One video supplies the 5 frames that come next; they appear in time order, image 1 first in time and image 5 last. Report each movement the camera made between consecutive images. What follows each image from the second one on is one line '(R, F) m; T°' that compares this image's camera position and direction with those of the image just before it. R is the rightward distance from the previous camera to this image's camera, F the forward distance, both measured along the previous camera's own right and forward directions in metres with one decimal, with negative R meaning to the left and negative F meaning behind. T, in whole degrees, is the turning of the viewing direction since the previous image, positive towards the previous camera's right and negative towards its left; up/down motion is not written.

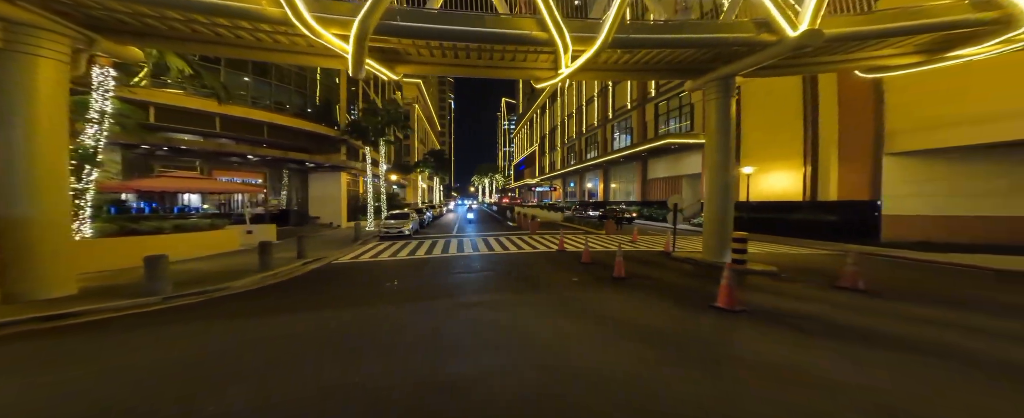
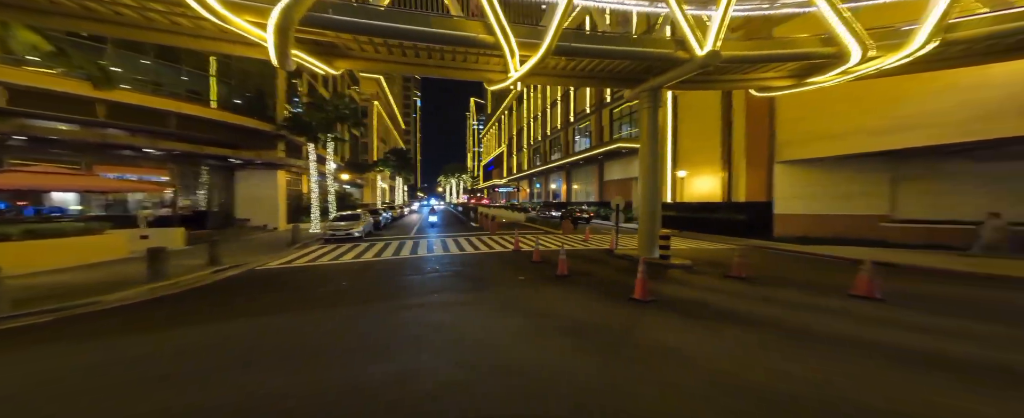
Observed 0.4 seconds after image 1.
(+1.0, -0.3) m; +8°
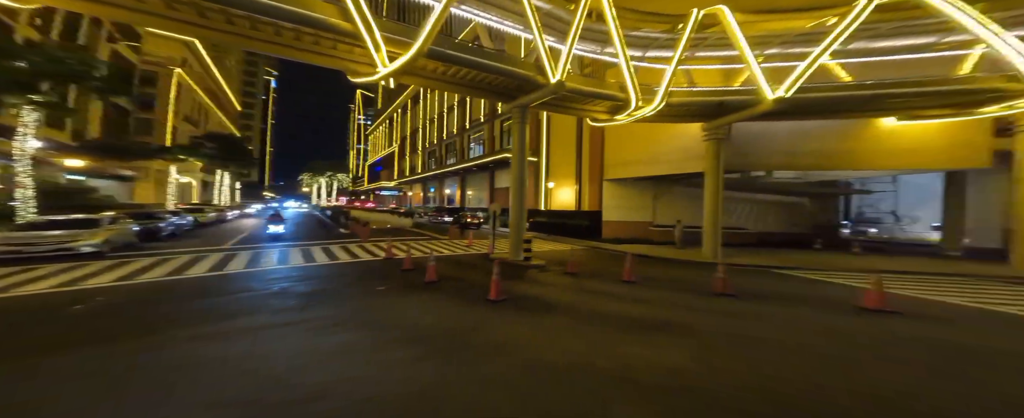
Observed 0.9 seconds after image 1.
(+1.2, -0.2) m; +22°
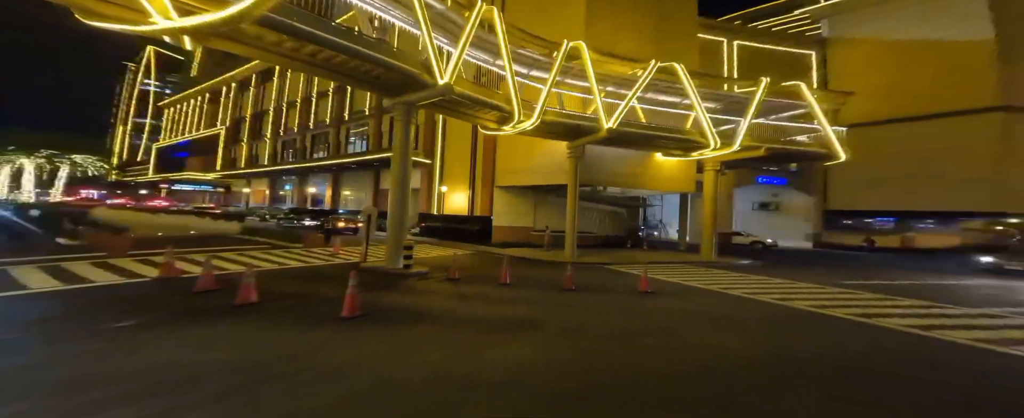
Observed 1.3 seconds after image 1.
(+0.4, 0.0) m; +20°
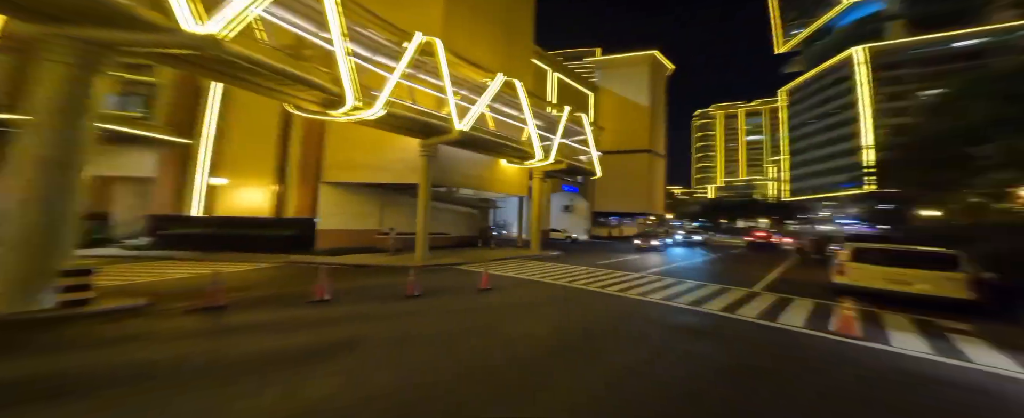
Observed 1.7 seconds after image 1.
(+0.1, +0.1) m; +27°
